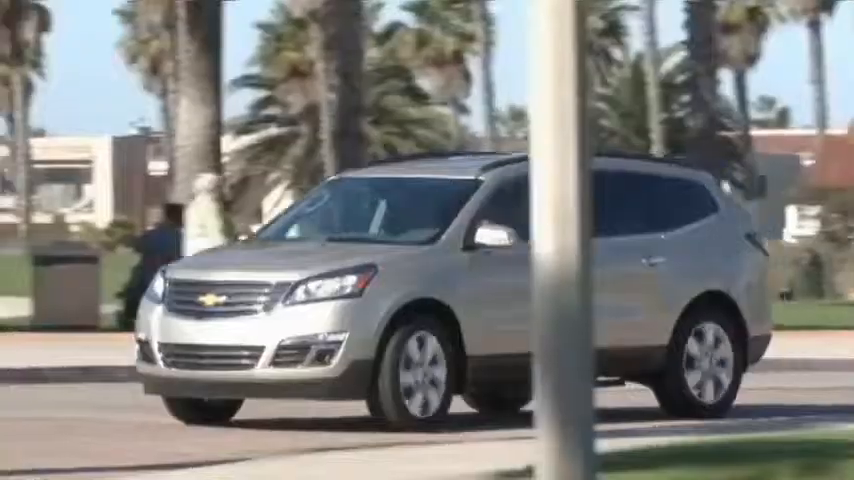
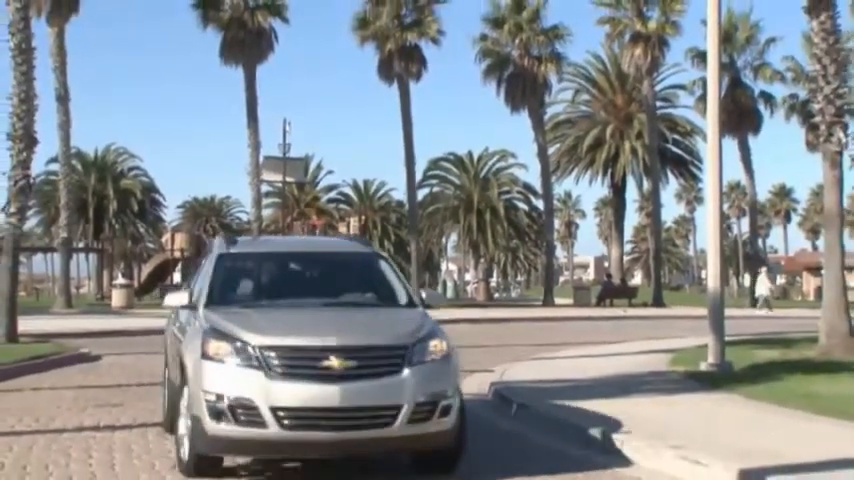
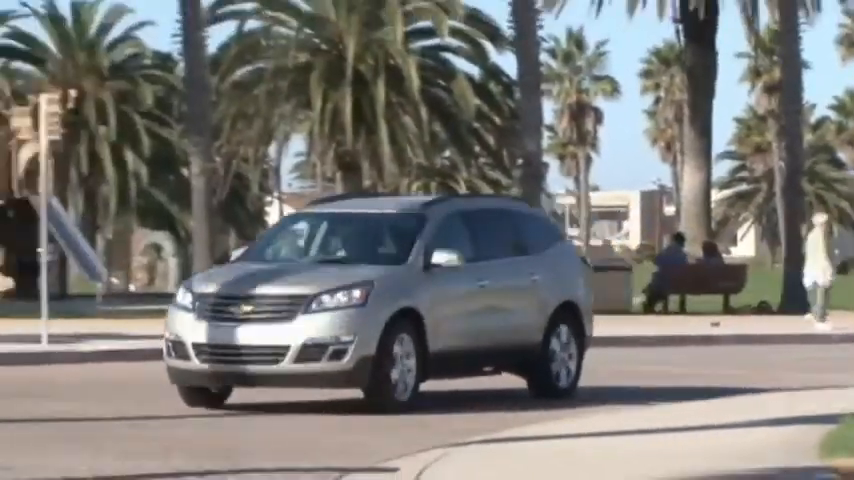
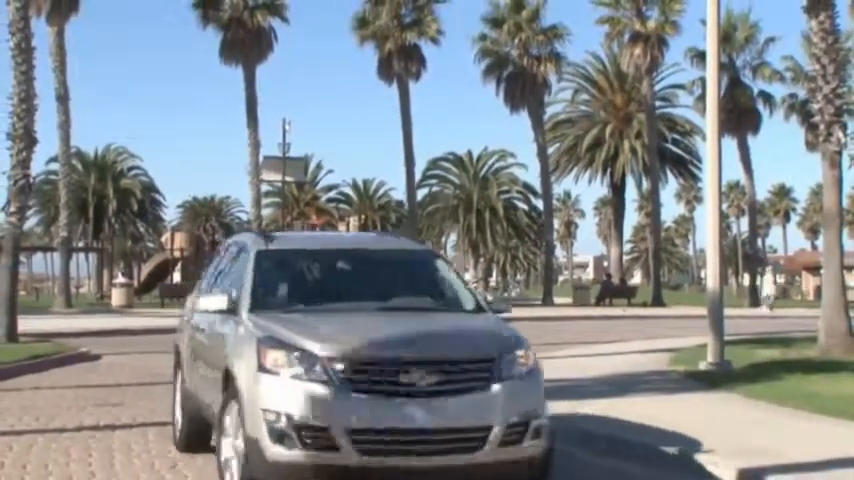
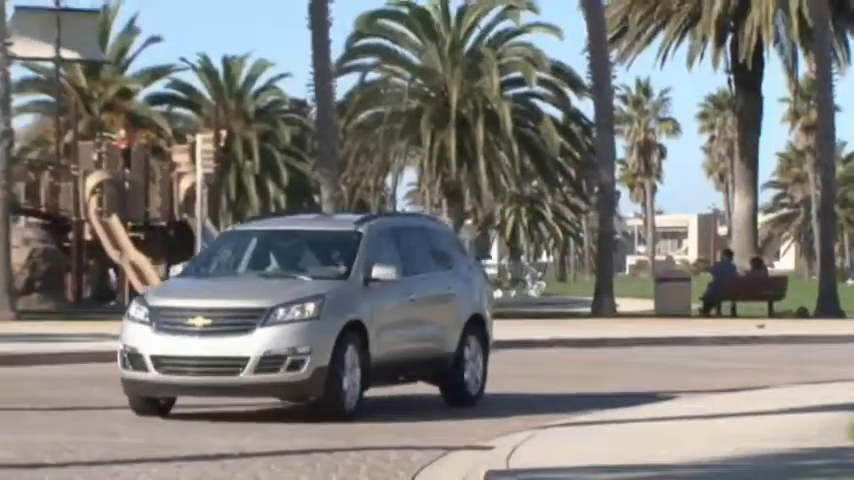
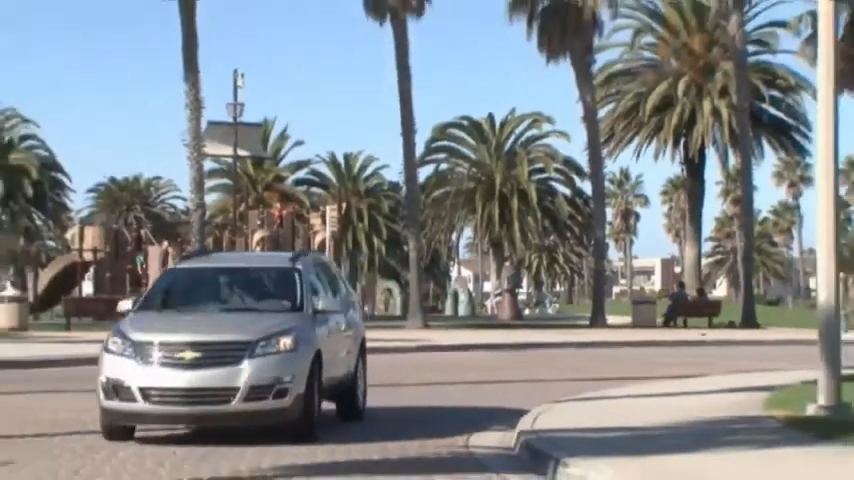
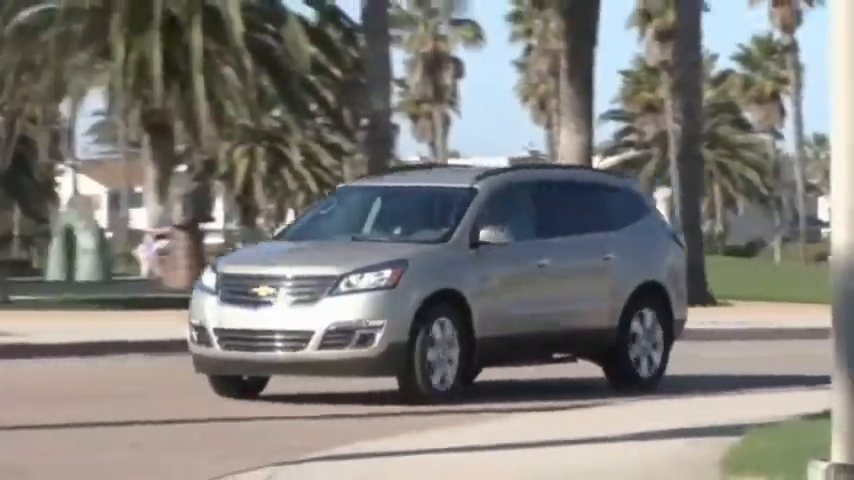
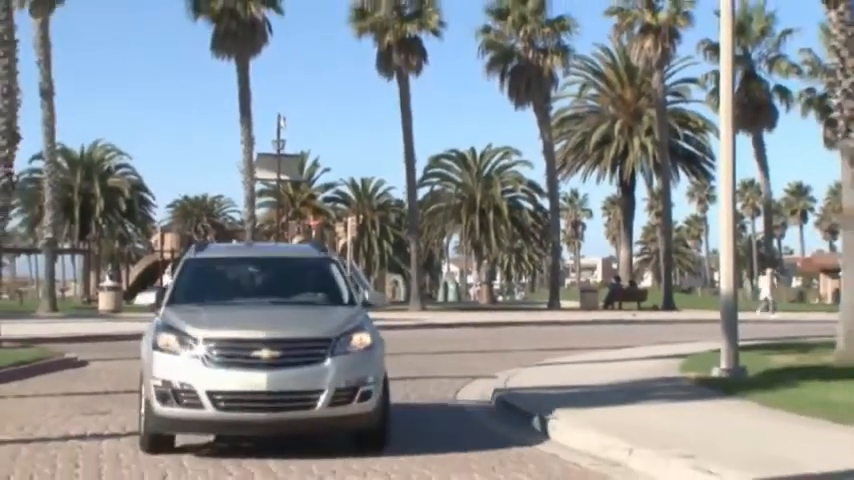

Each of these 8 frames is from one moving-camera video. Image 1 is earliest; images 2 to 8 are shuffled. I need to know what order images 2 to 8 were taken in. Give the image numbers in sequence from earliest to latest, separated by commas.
7, 3, 5, 6, 8, 2, 4
